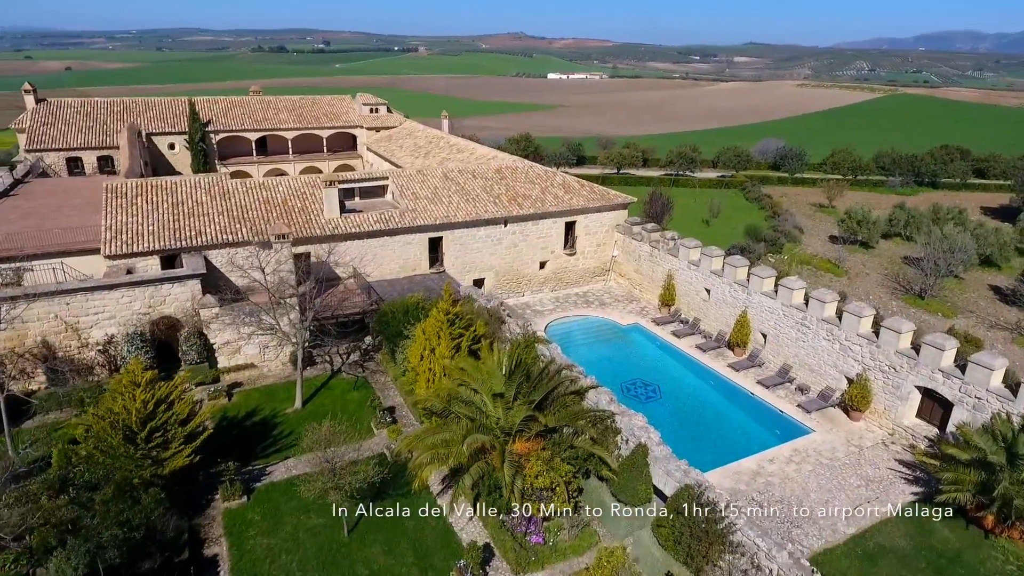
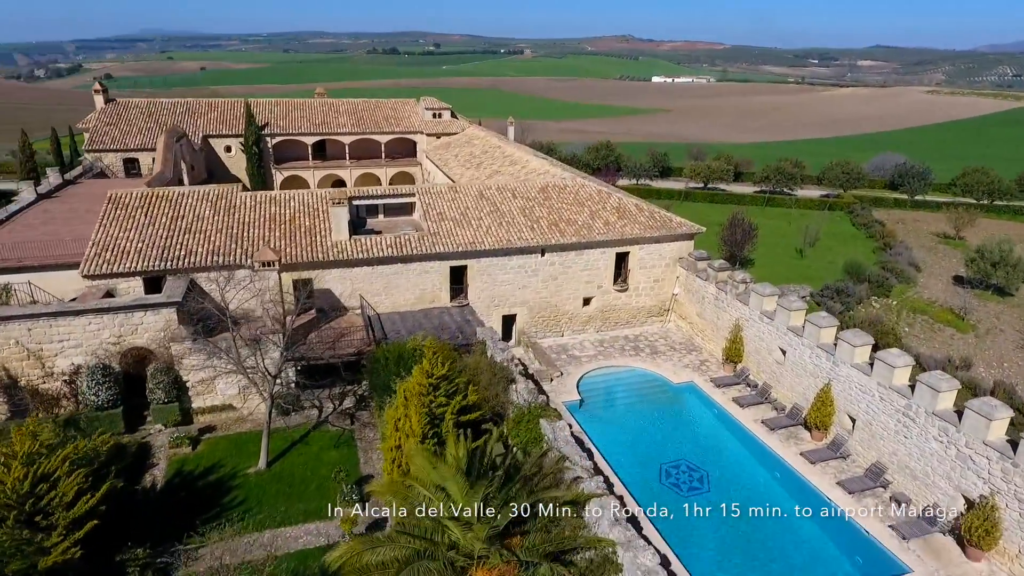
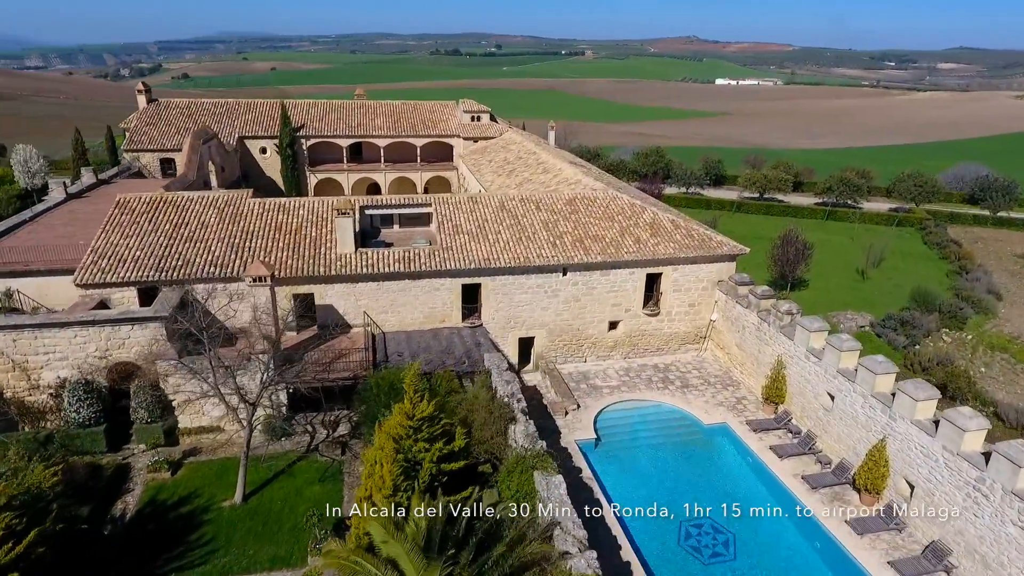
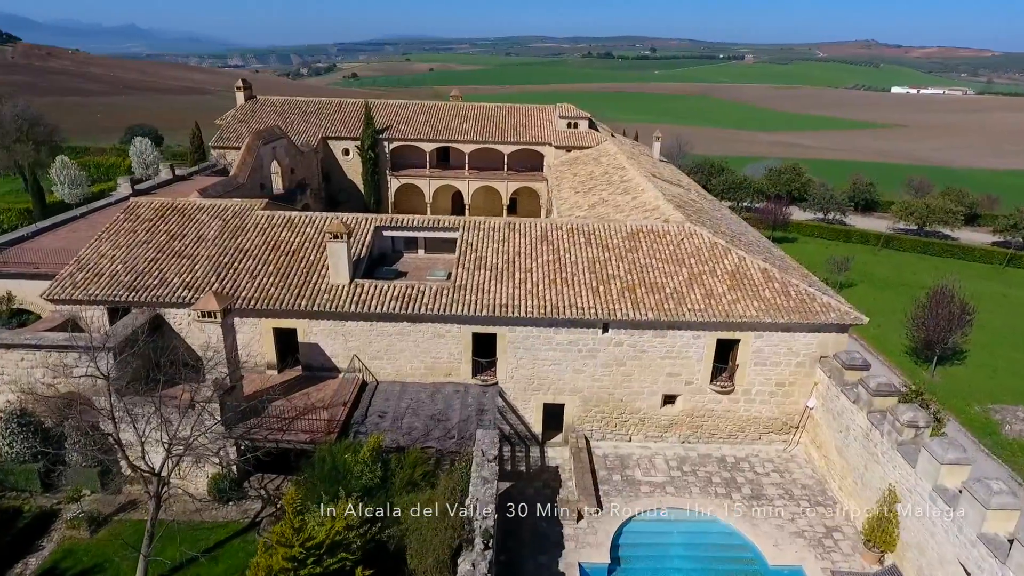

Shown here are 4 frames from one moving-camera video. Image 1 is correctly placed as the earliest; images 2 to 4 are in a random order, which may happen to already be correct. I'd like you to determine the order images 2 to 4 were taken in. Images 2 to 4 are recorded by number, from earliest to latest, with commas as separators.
2, 3, 4
